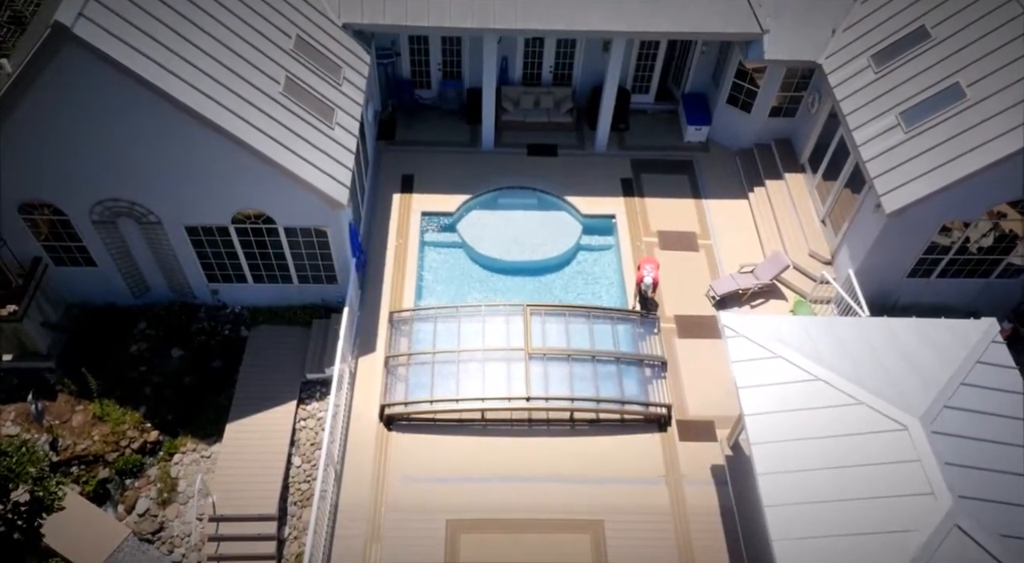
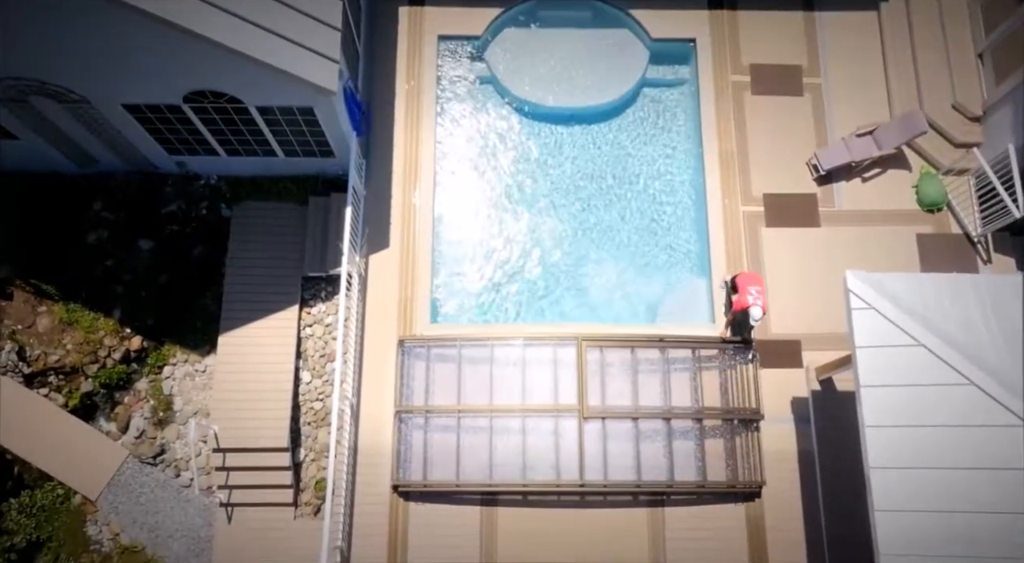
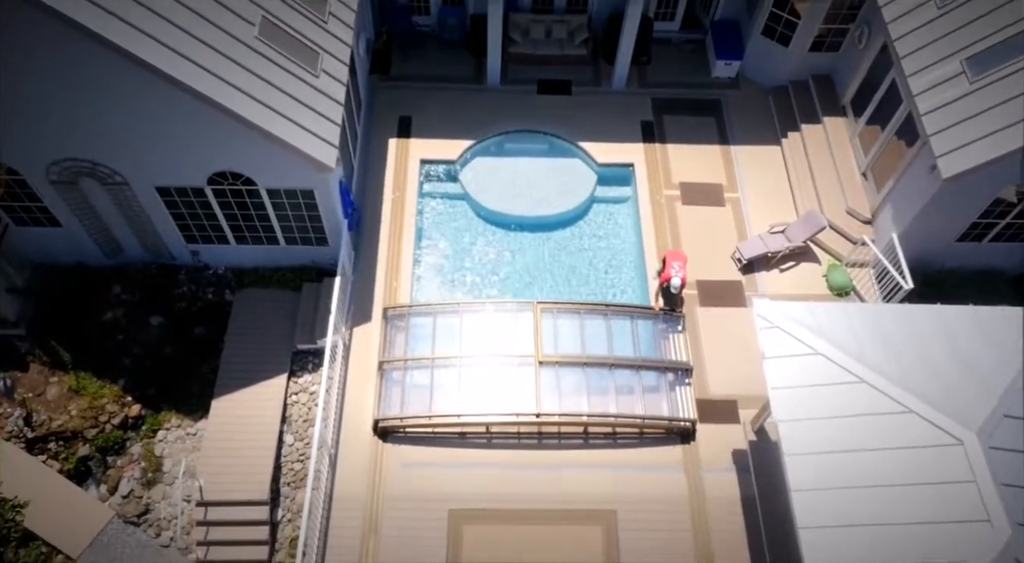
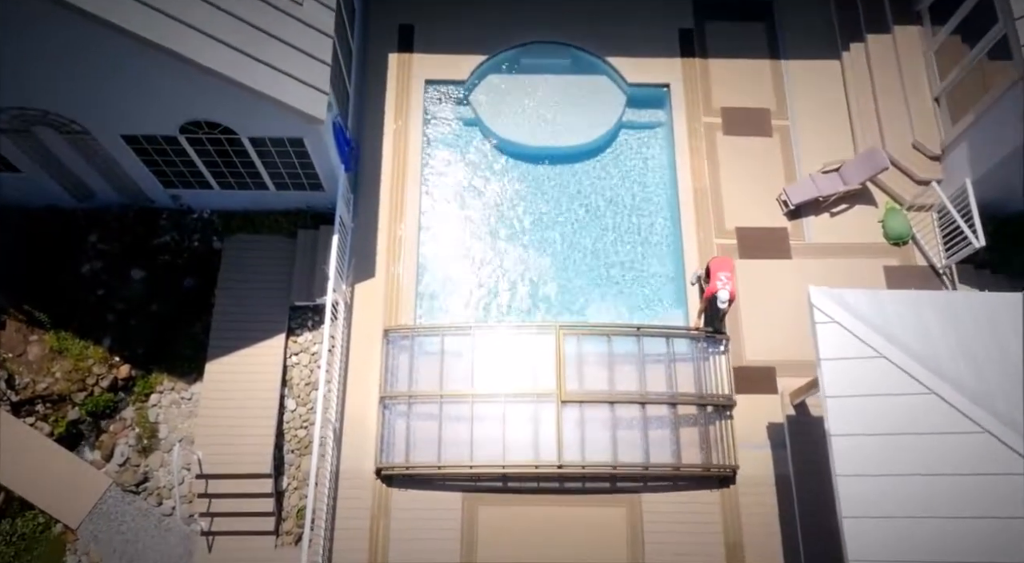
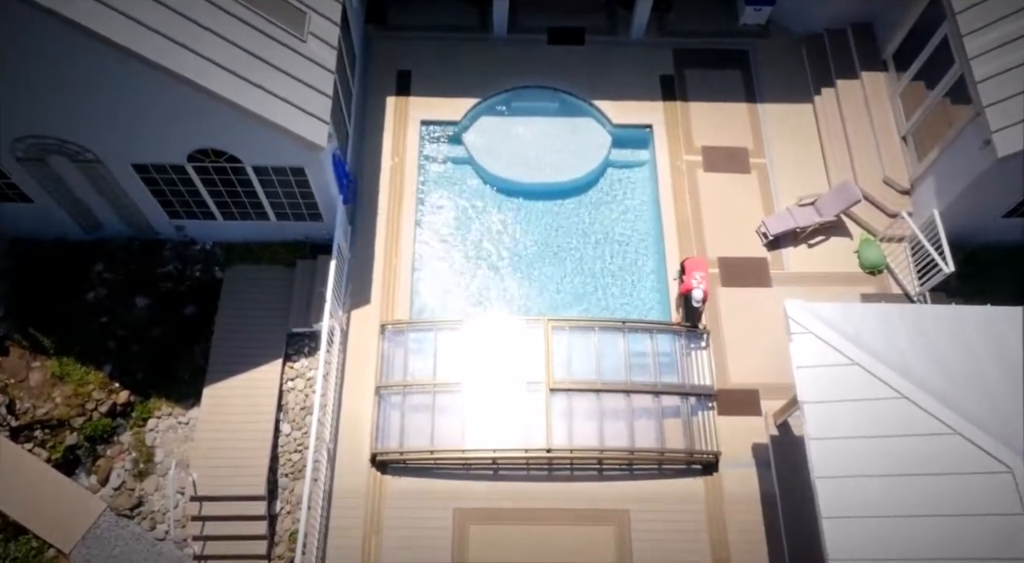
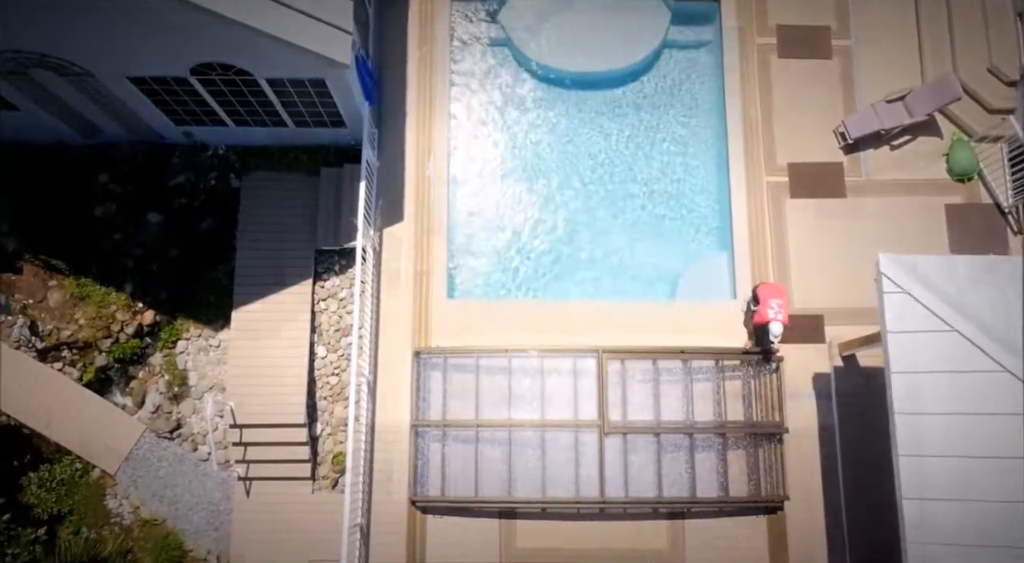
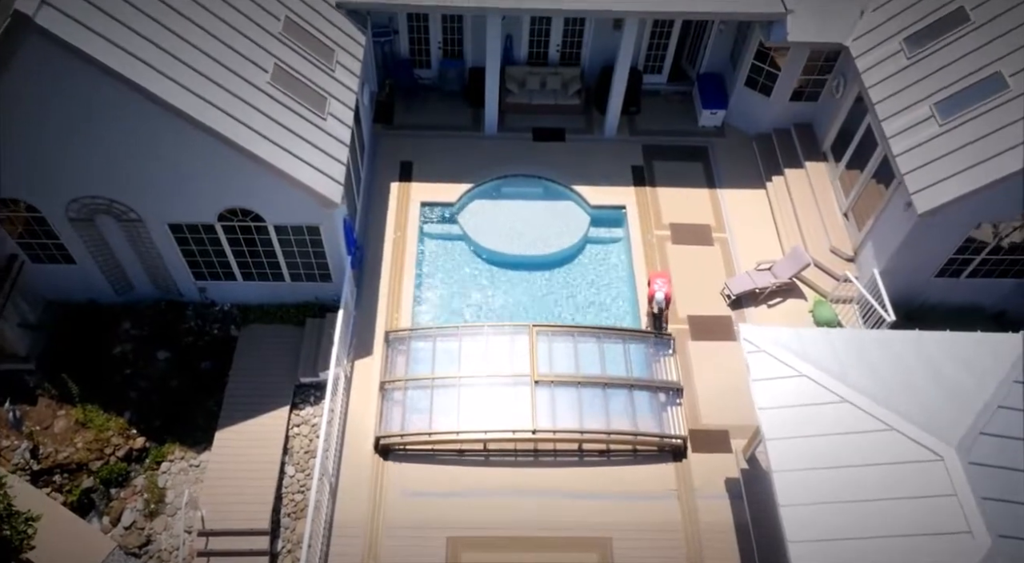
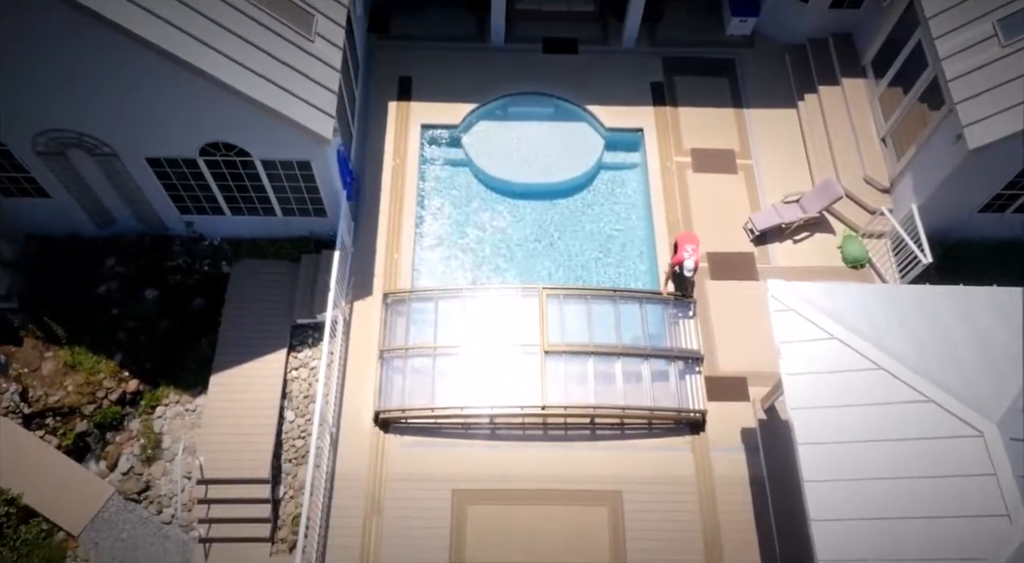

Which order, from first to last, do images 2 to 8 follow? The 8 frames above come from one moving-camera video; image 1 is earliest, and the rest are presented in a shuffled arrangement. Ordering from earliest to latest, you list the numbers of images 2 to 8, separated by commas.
7, 3, 8, 5, 4, 2, 6
